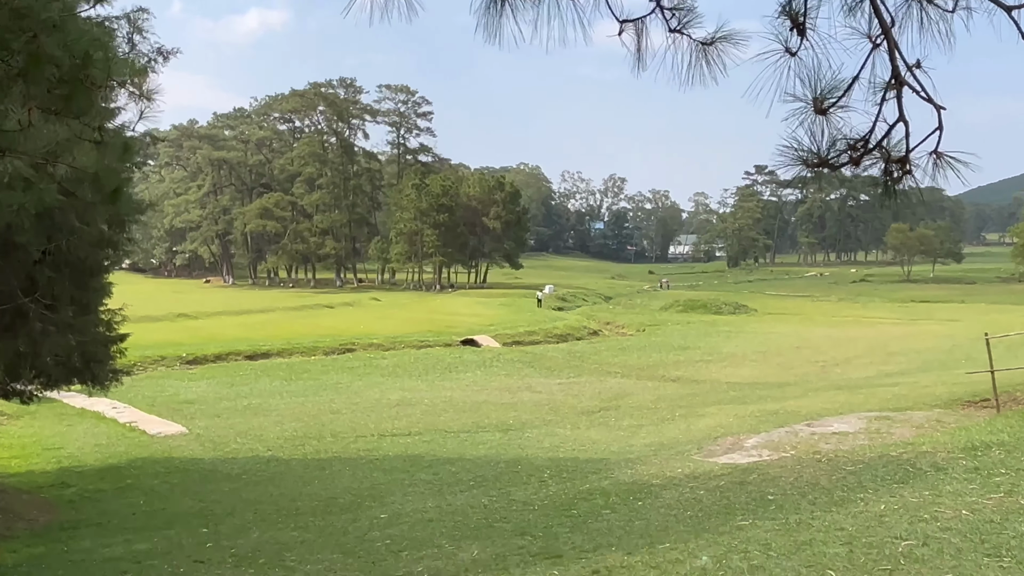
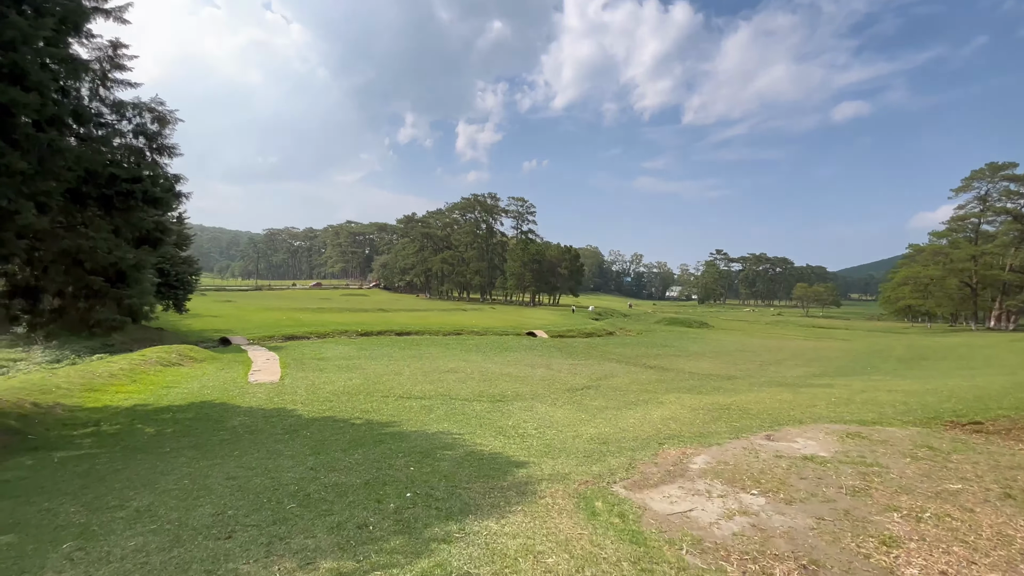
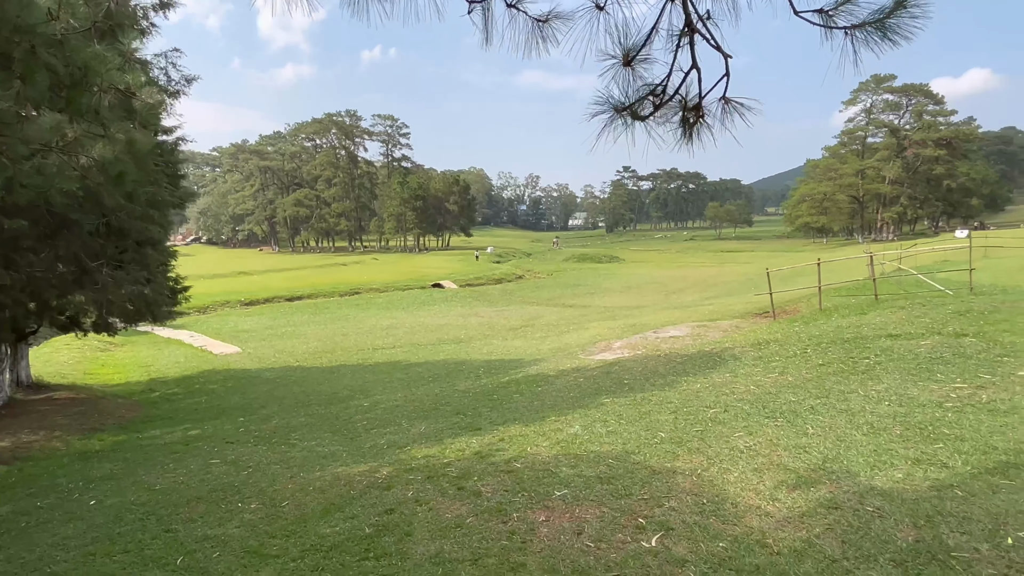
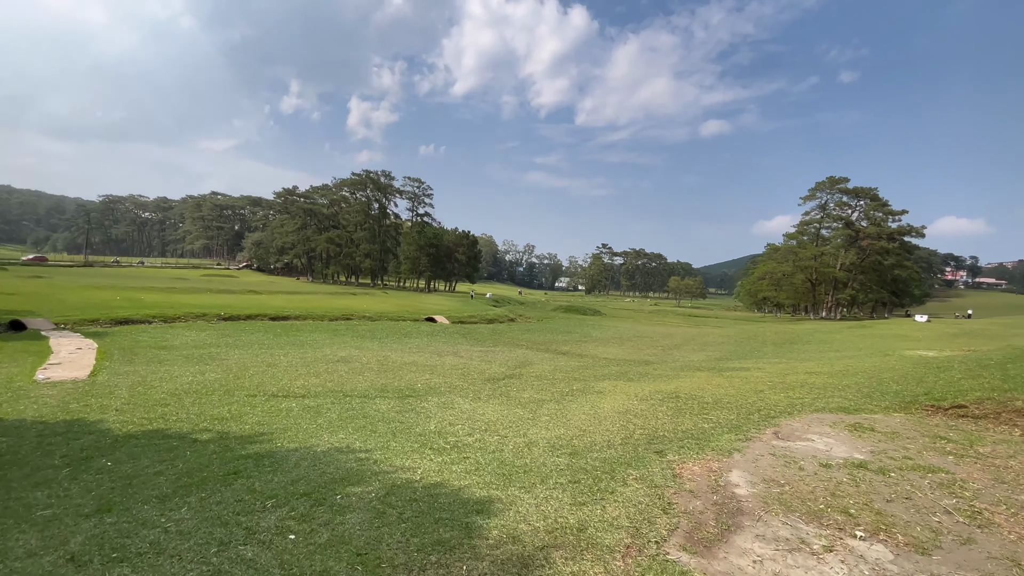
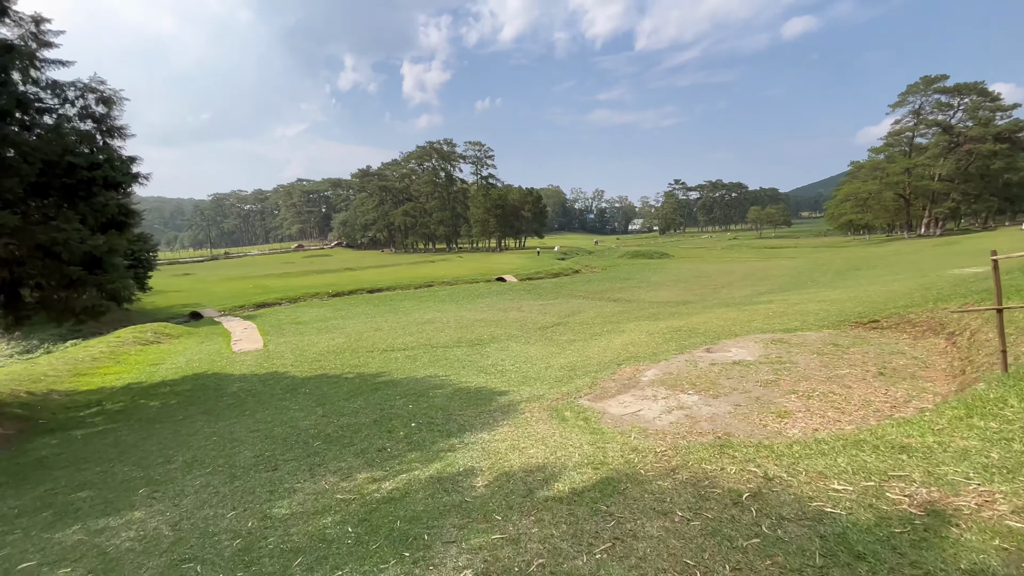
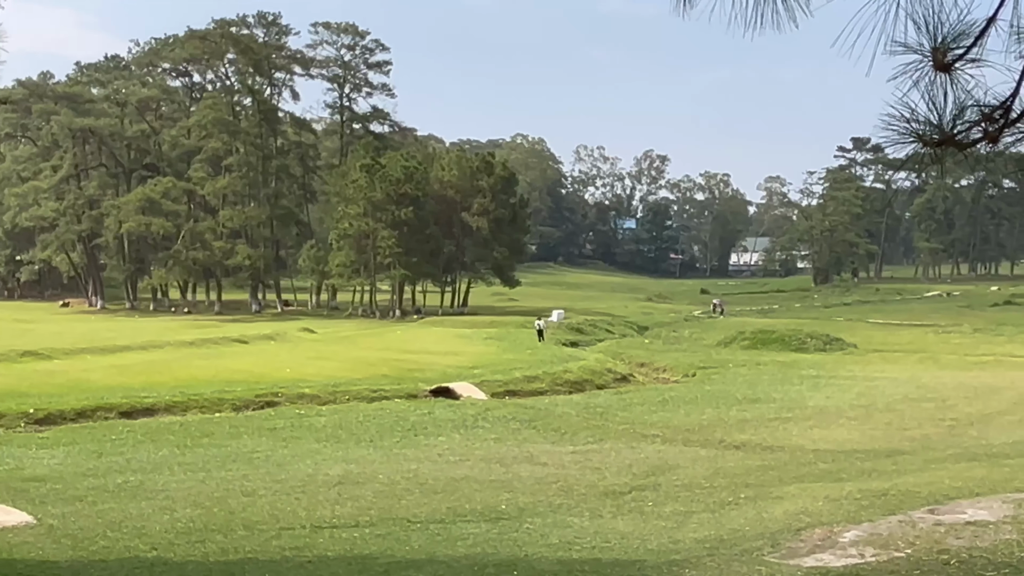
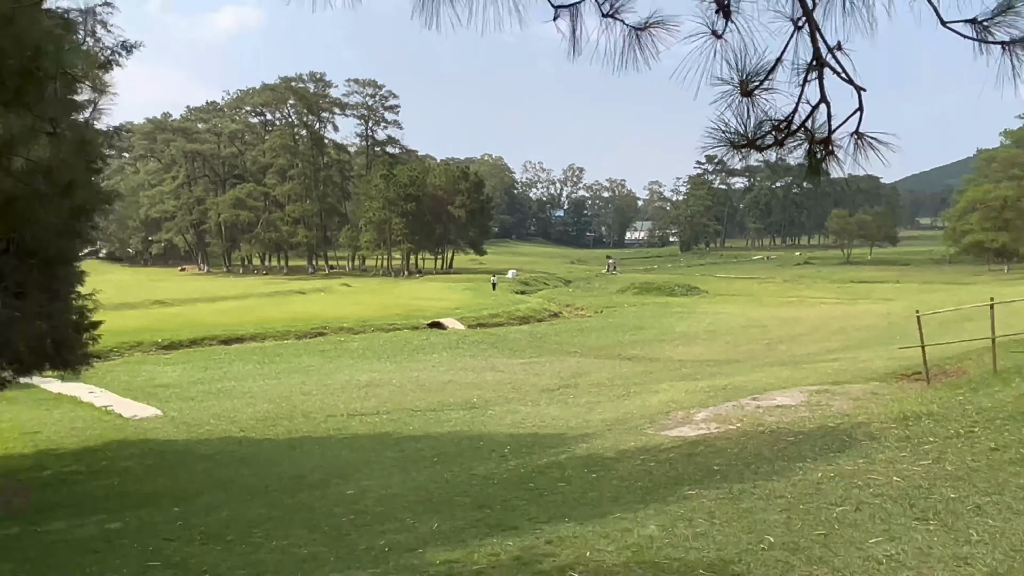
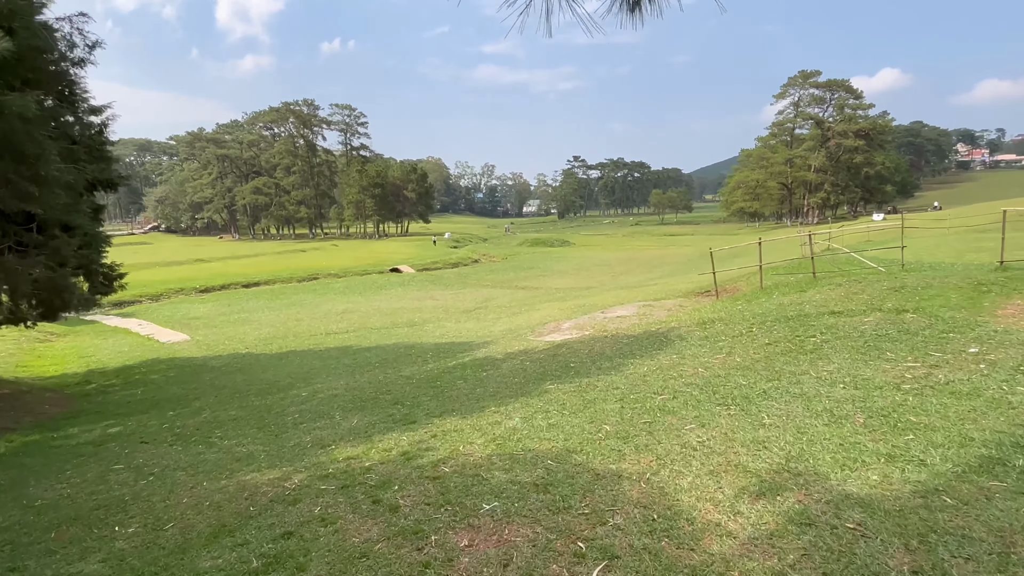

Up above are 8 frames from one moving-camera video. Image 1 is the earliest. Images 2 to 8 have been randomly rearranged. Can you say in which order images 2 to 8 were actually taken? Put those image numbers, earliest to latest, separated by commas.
6, 7, 3, 8, 5, 2, 4
